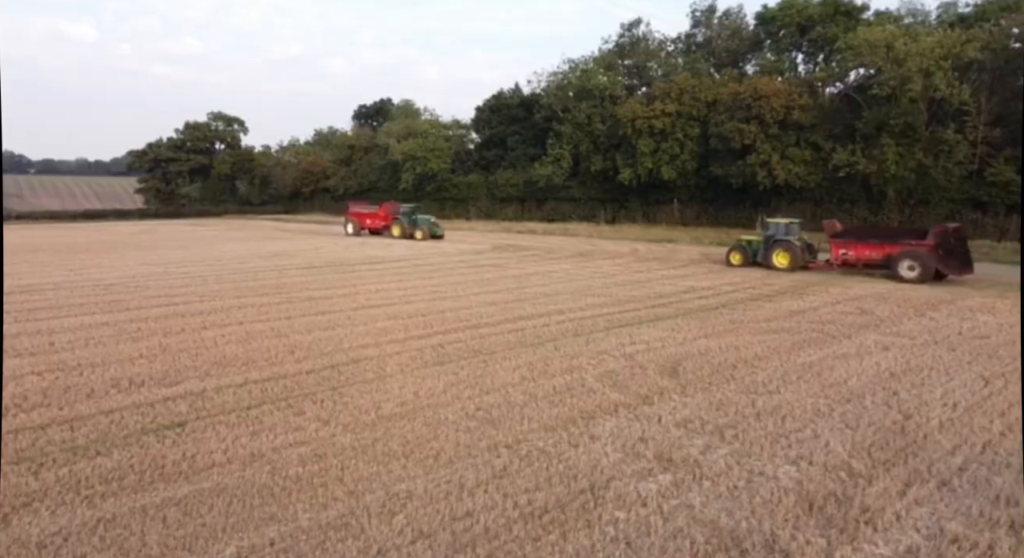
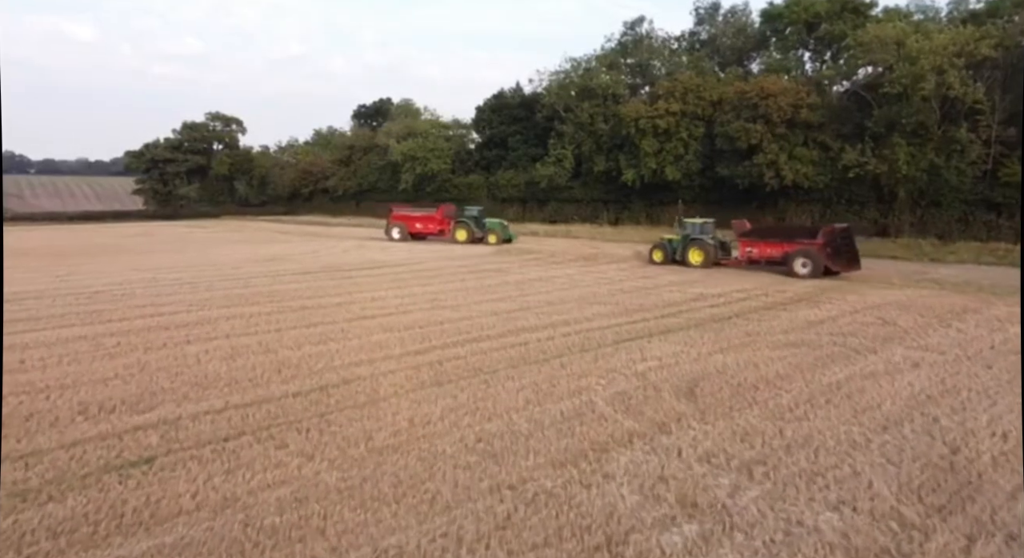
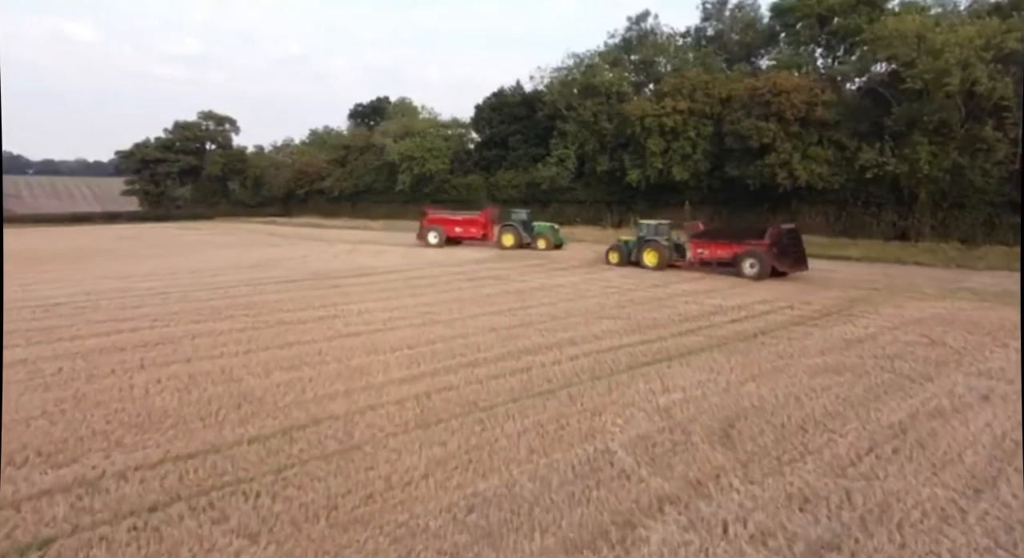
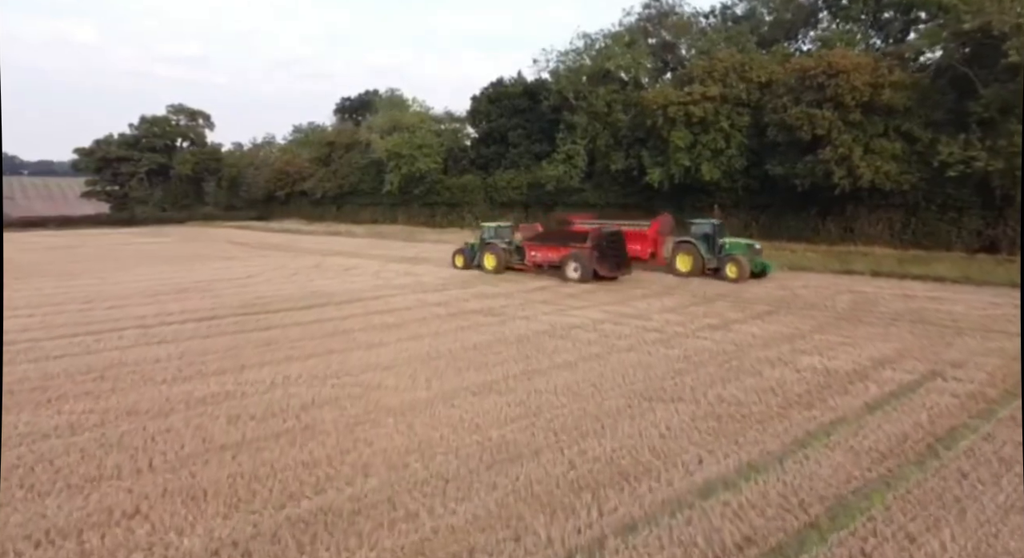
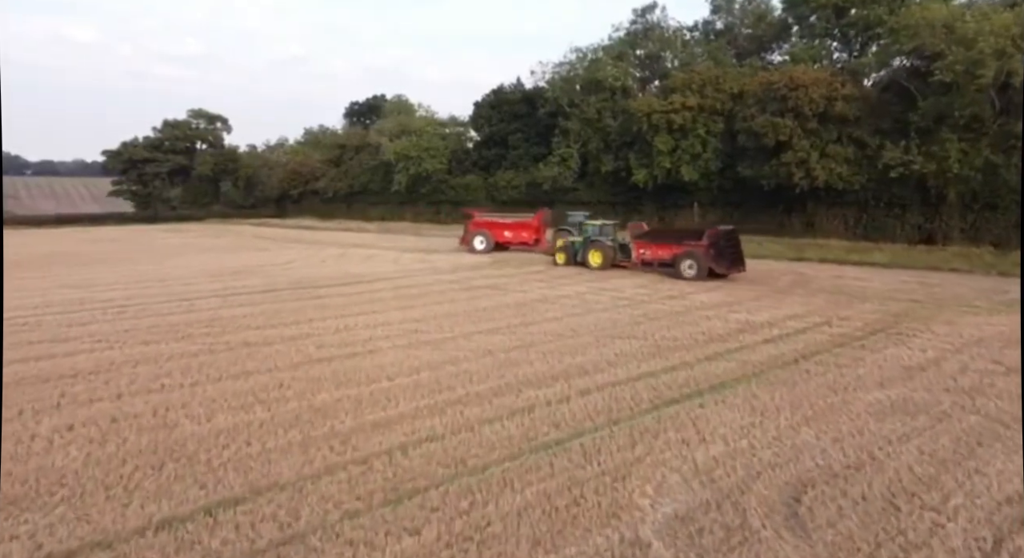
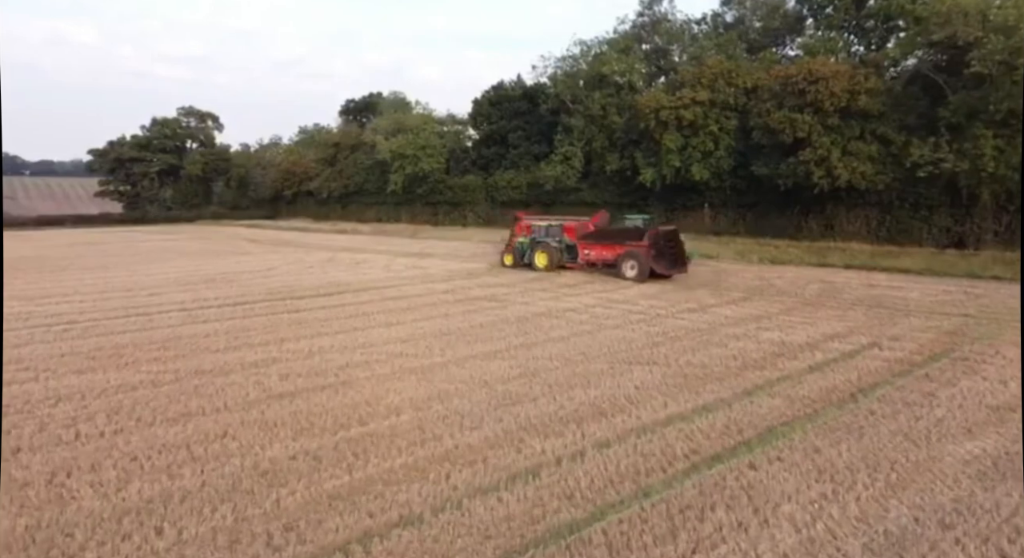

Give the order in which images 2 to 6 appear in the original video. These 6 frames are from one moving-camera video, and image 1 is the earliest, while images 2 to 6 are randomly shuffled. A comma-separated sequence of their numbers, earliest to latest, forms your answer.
2, 3, 5, 6, 4
